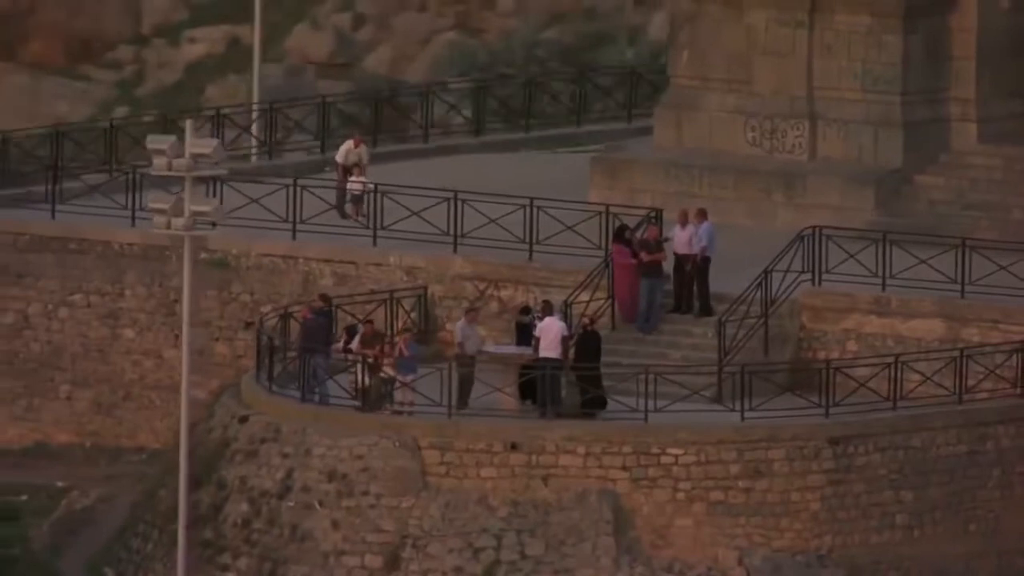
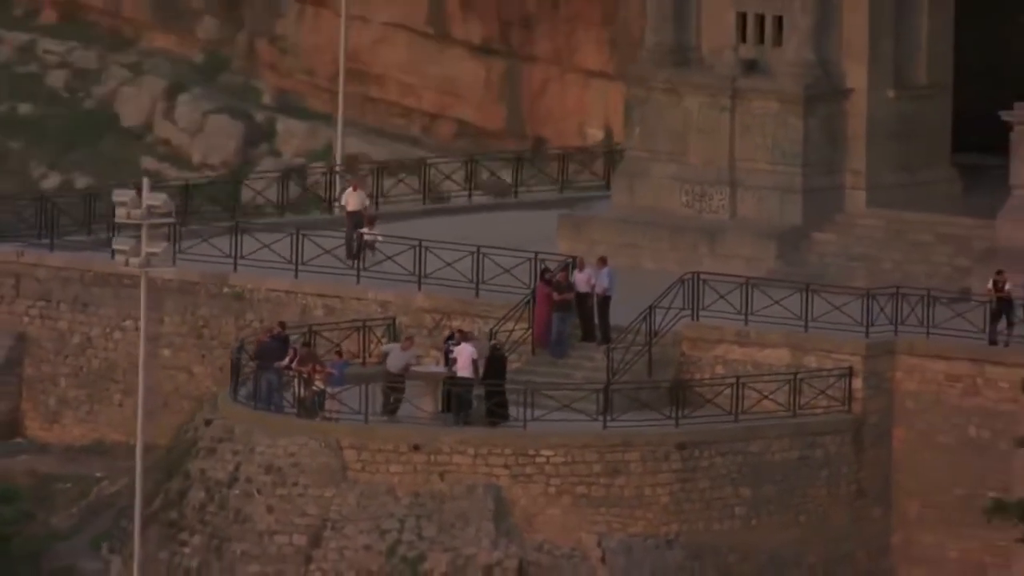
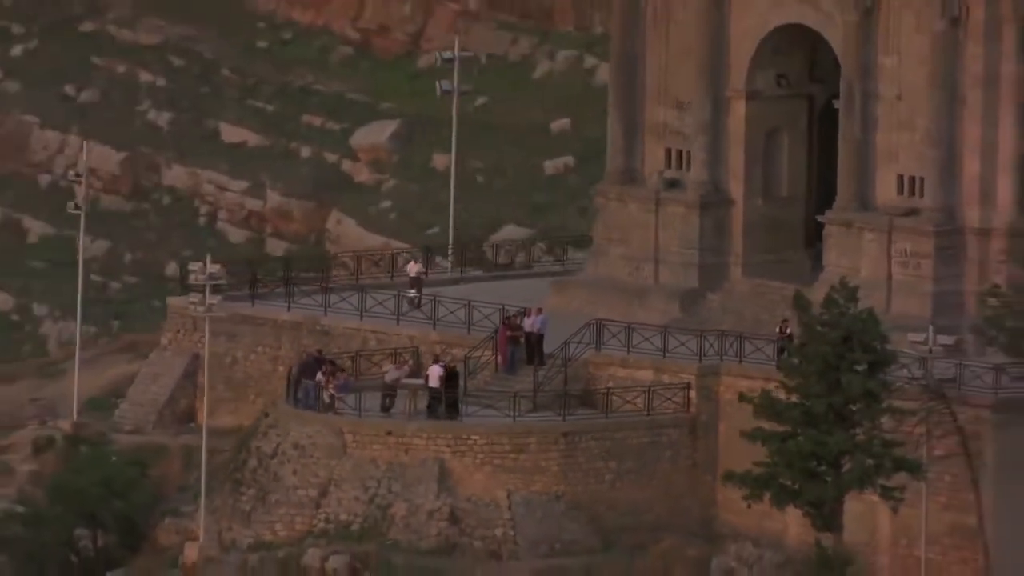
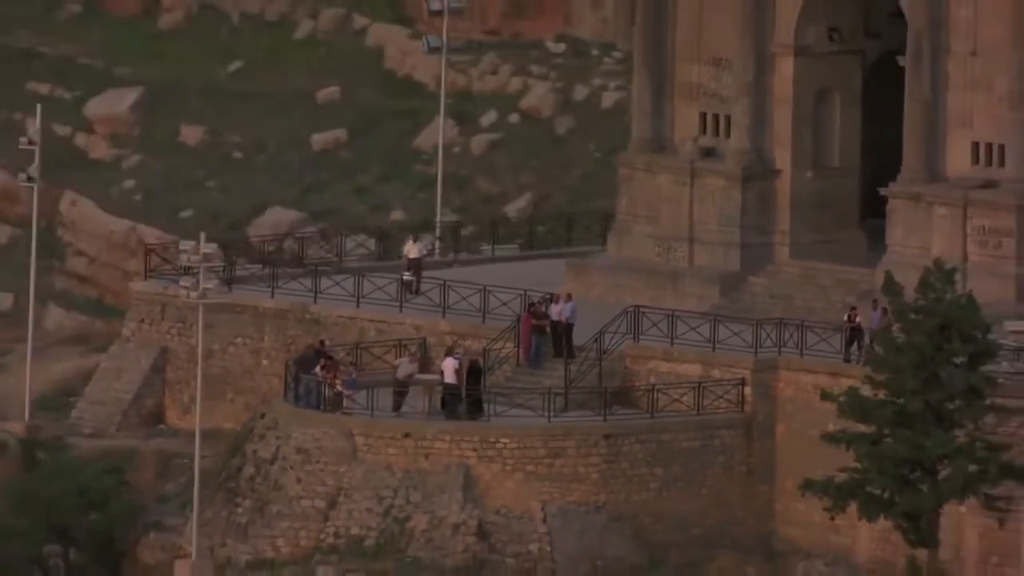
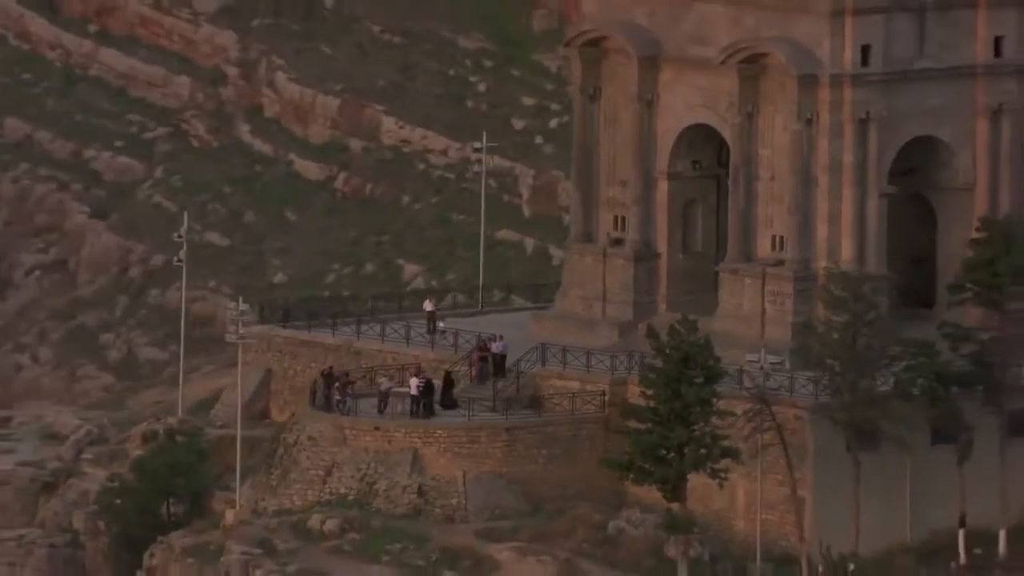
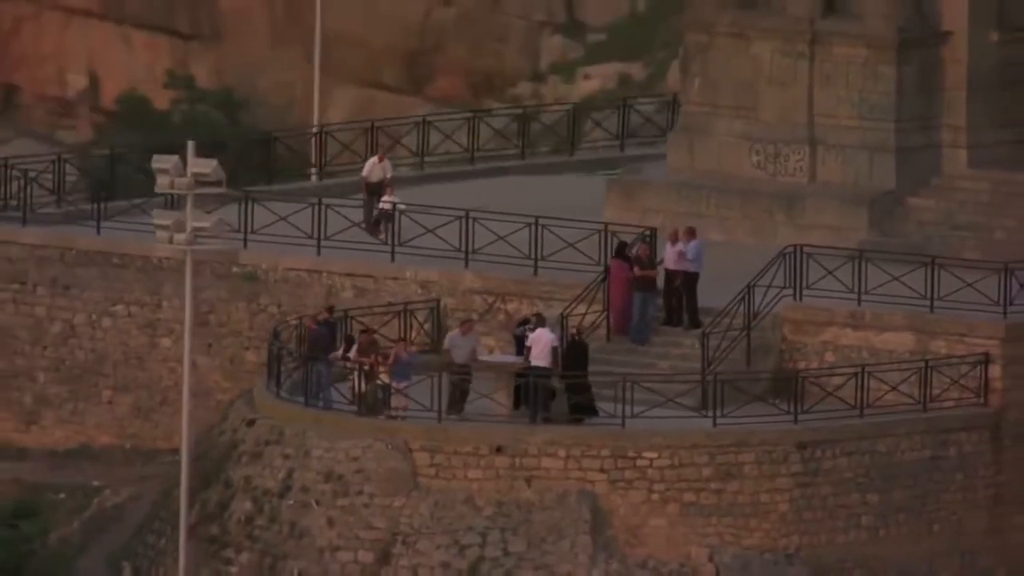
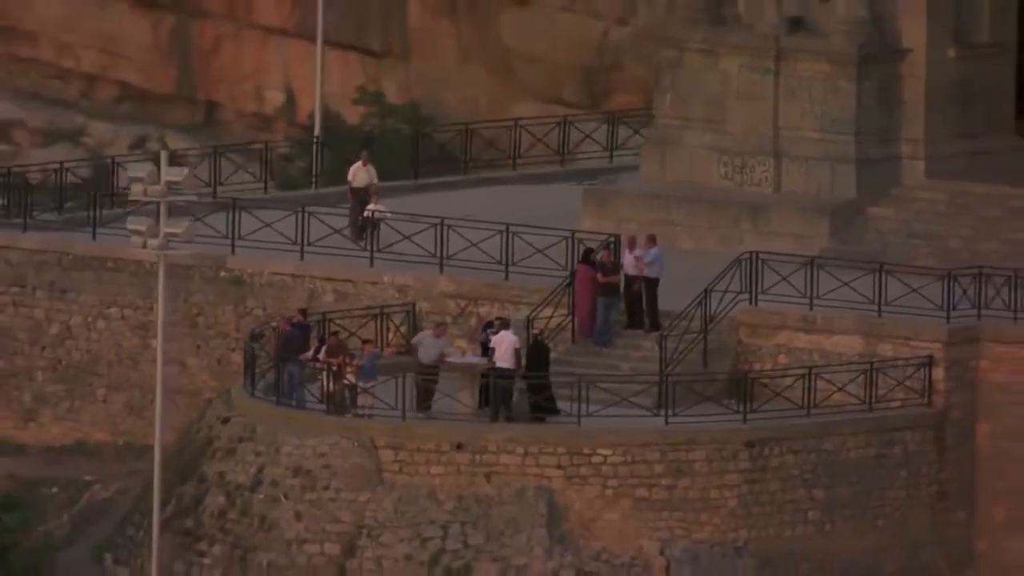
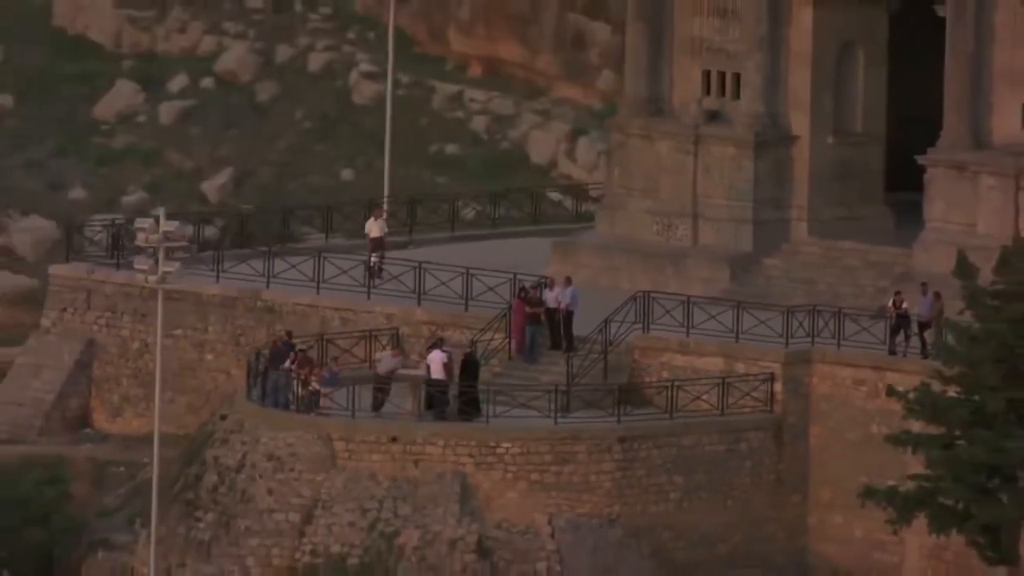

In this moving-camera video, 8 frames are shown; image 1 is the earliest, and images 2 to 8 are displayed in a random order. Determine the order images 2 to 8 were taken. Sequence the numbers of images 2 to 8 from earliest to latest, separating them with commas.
6, 7, 2, 8, 4, 3, 5
